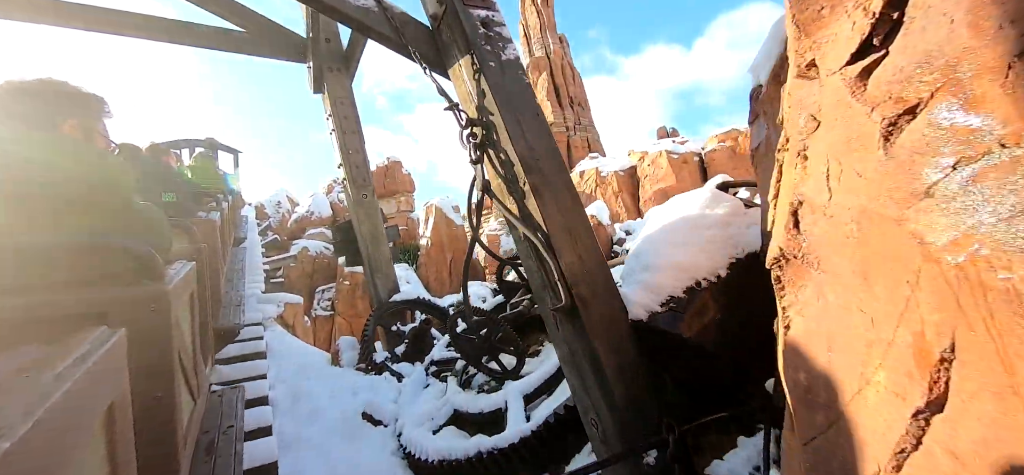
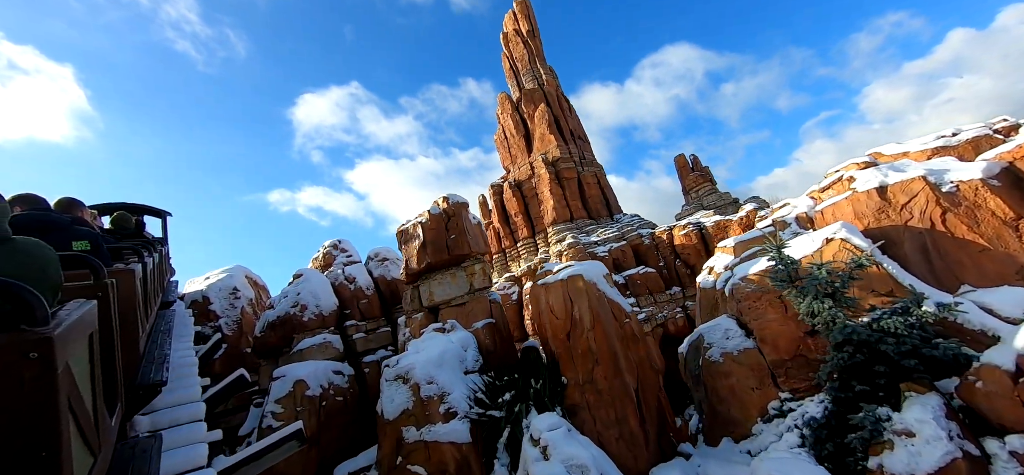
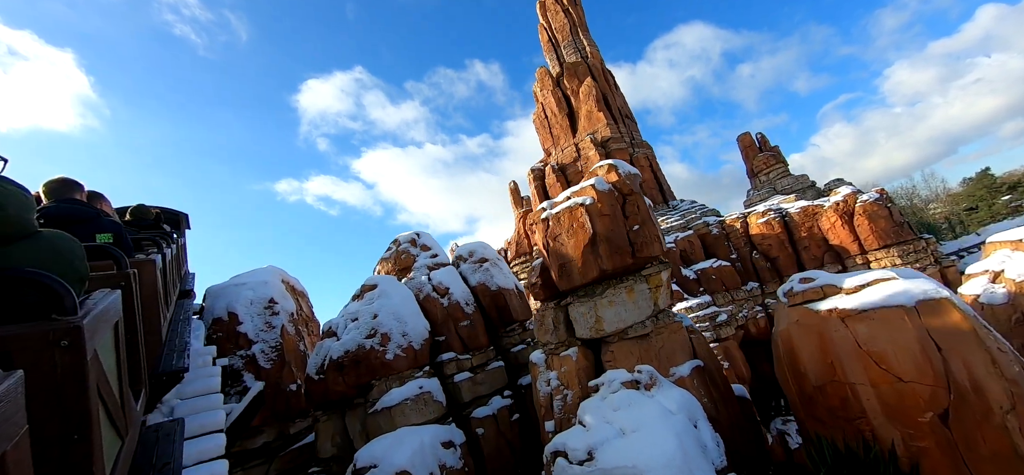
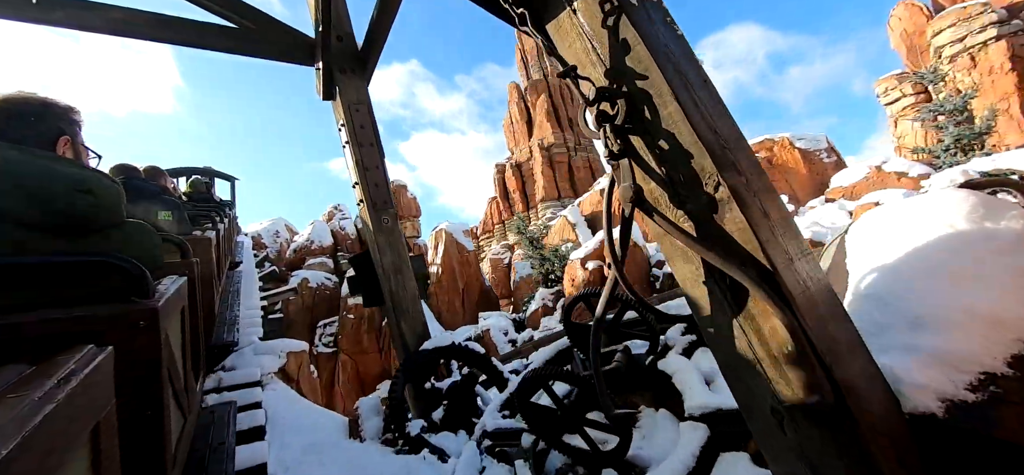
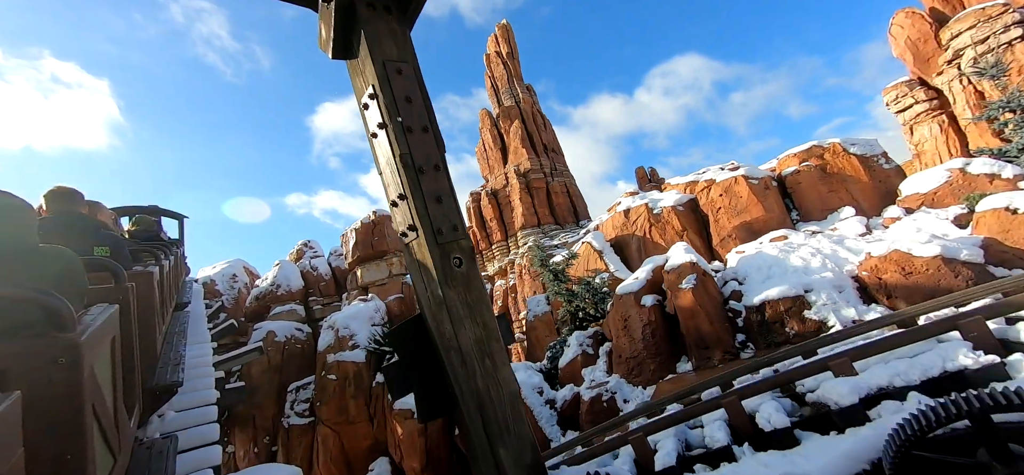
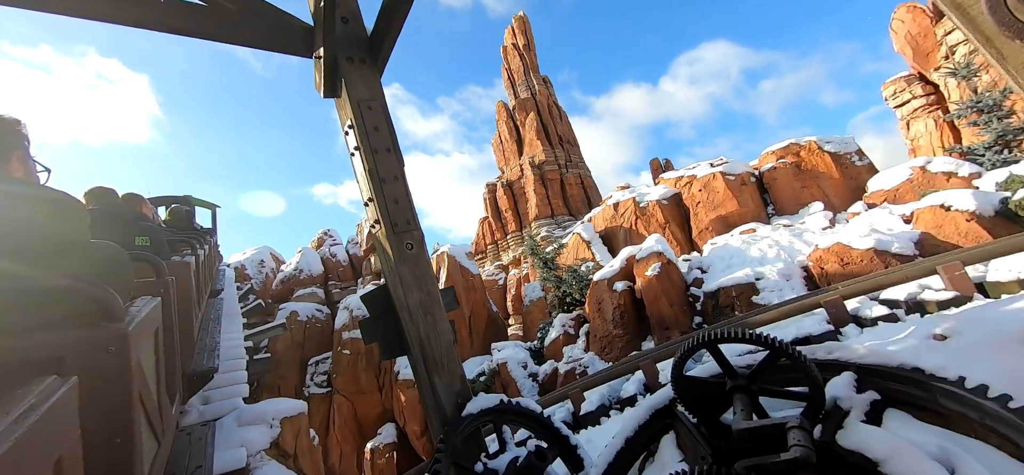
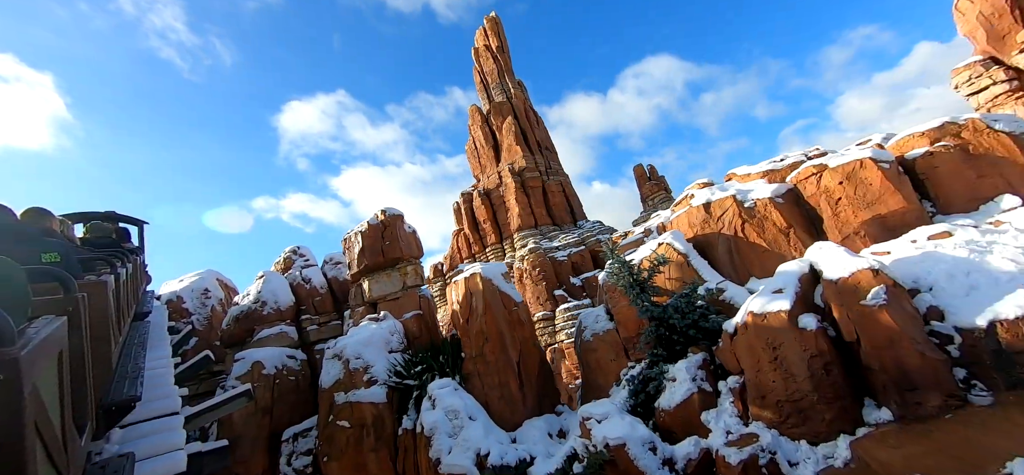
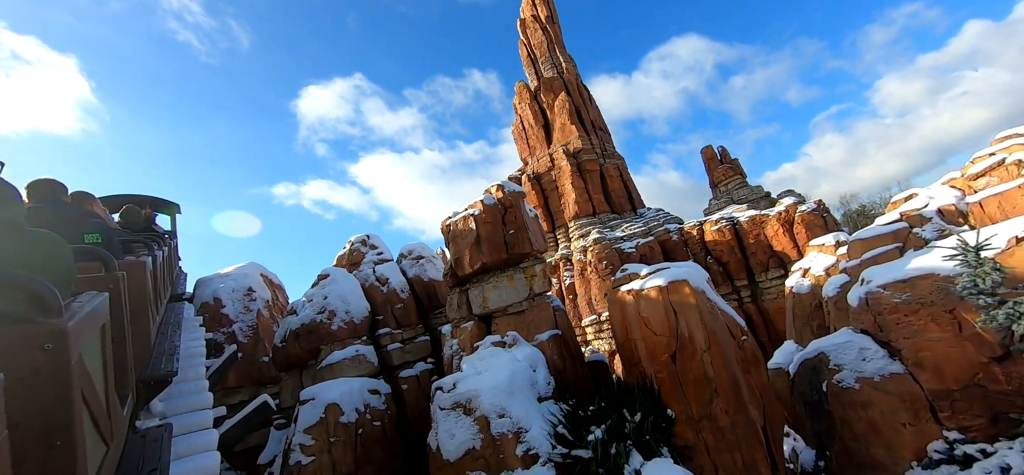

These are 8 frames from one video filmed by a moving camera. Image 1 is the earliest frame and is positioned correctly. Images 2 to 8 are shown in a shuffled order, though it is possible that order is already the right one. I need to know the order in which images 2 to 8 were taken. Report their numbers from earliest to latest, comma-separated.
4, 6, 5, 7, 2, 8, 3
